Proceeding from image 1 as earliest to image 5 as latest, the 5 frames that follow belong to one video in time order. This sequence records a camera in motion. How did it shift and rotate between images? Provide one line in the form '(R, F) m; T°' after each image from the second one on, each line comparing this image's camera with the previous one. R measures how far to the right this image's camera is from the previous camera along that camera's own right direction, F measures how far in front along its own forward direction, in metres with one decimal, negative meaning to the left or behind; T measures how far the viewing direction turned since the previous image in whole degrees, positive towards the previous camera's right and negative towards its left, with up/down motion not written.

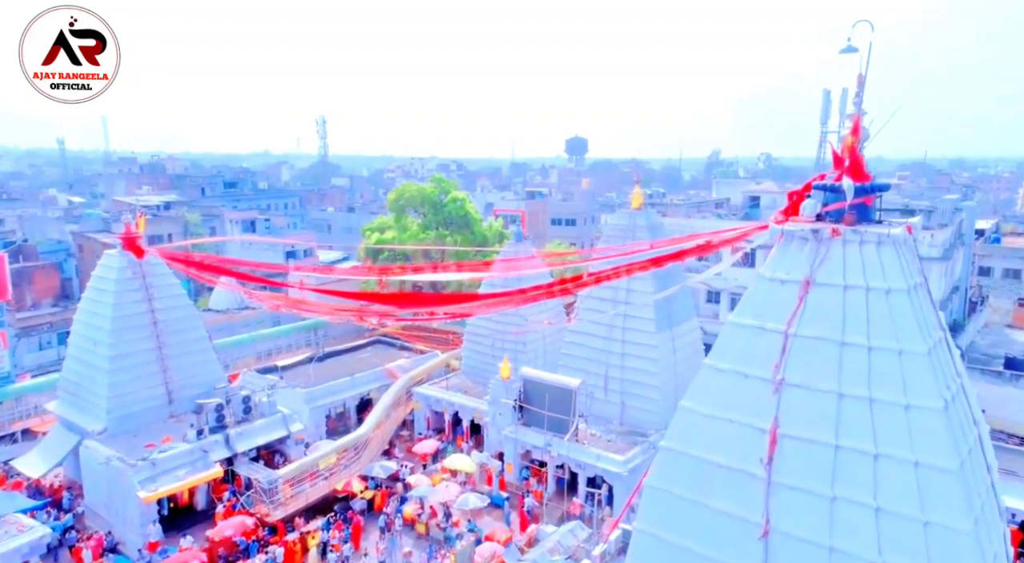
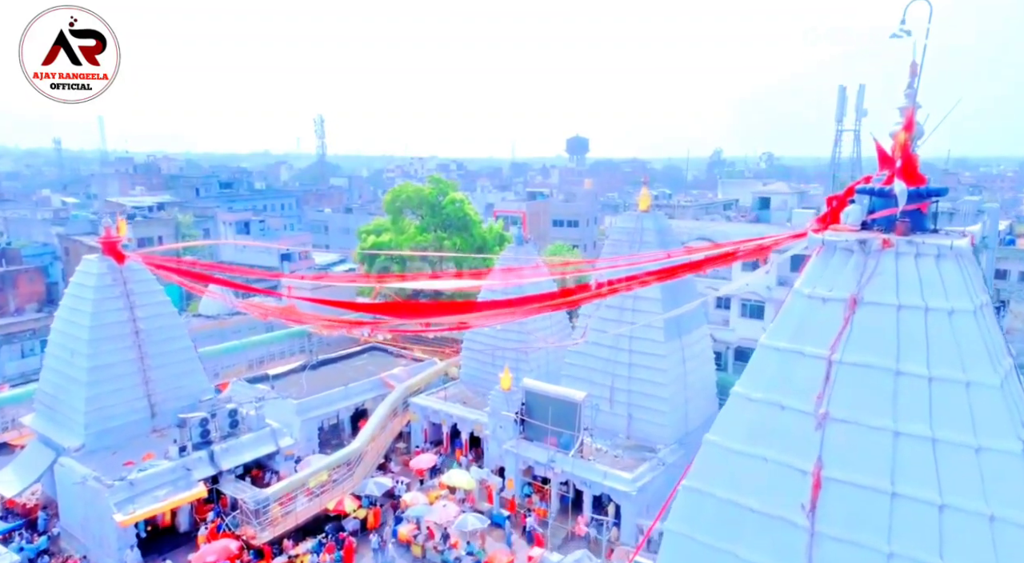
(0.0, +0.7) m; 0°
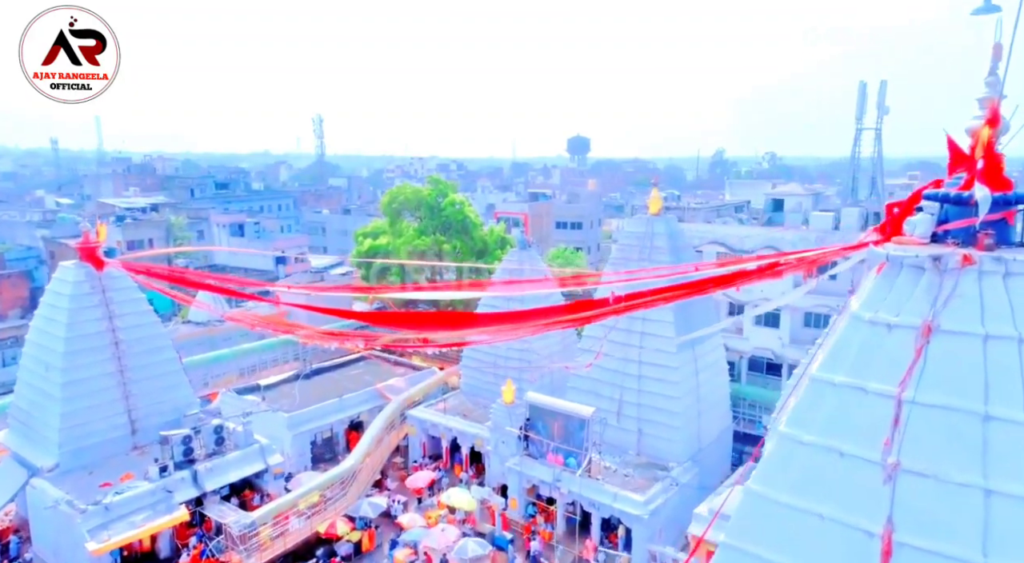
(0.0, +0.8) m; 0°
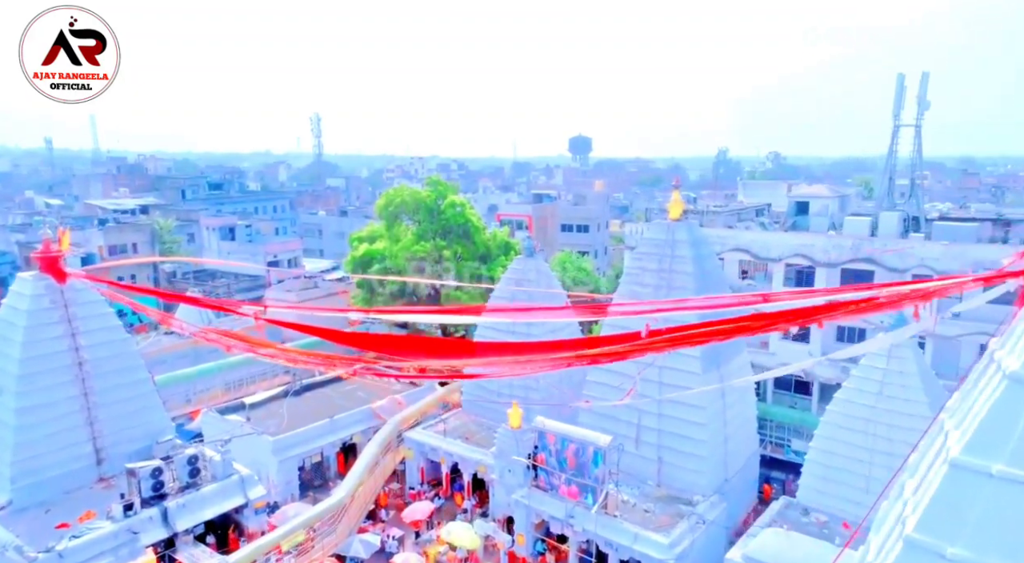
(-0.1, +1.2) m; 0°
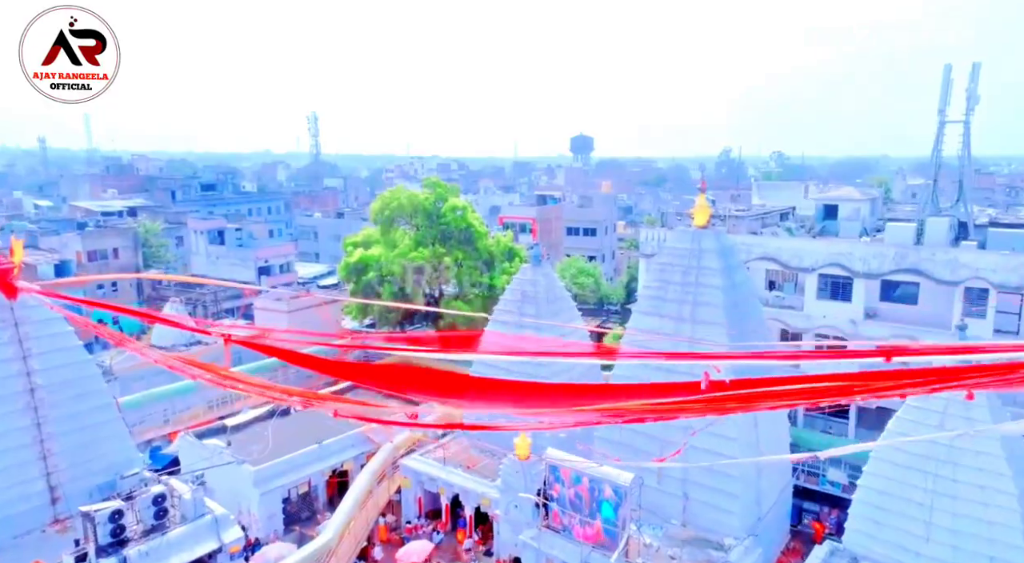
(-0.1, +1.3) m; 0°
